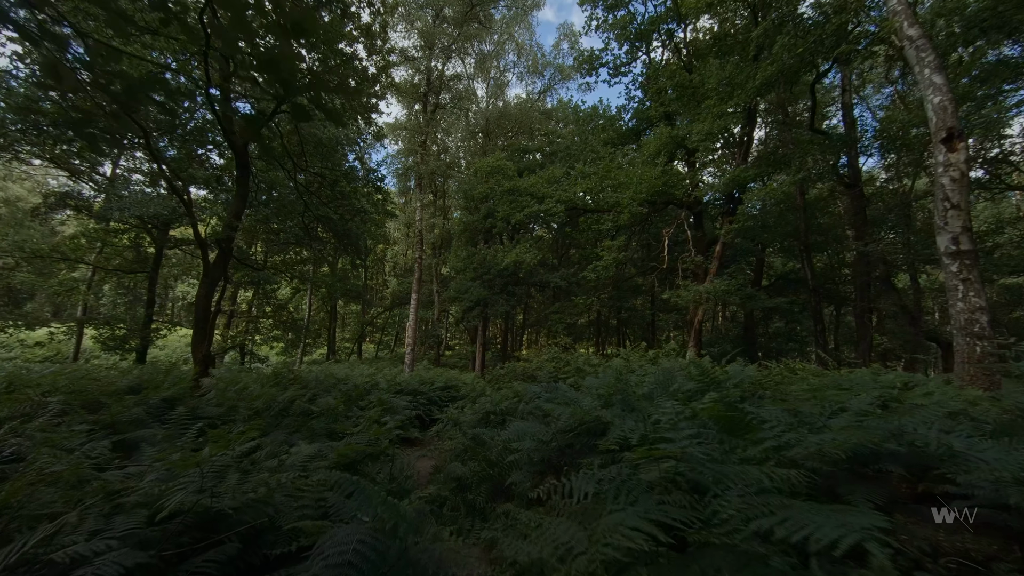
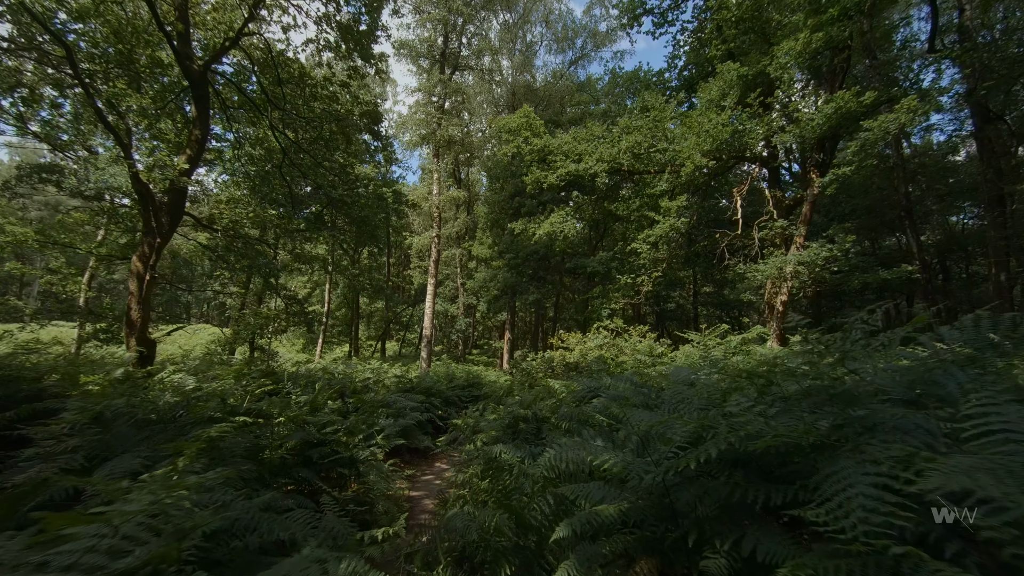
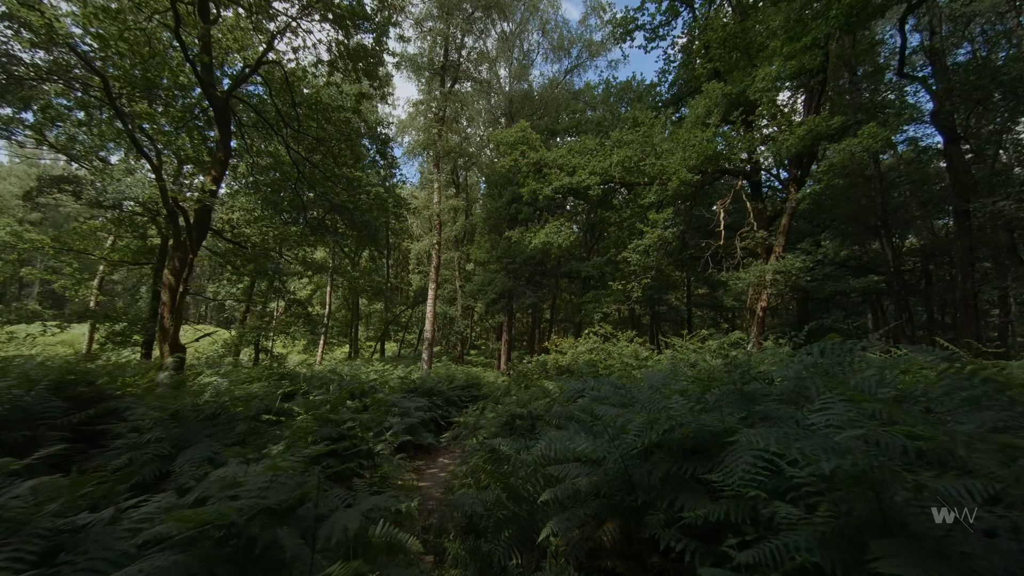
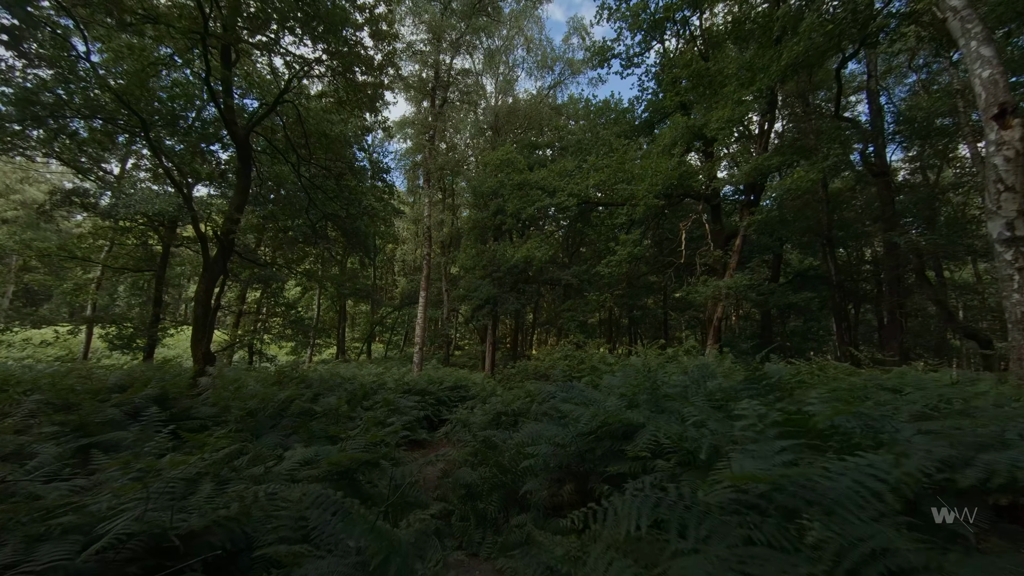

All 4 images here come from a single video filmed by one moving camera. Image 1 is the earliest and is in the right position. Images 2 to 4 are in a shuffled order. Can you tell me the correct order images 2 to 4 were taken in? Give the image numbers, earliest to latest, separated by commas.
4, 3, 2
